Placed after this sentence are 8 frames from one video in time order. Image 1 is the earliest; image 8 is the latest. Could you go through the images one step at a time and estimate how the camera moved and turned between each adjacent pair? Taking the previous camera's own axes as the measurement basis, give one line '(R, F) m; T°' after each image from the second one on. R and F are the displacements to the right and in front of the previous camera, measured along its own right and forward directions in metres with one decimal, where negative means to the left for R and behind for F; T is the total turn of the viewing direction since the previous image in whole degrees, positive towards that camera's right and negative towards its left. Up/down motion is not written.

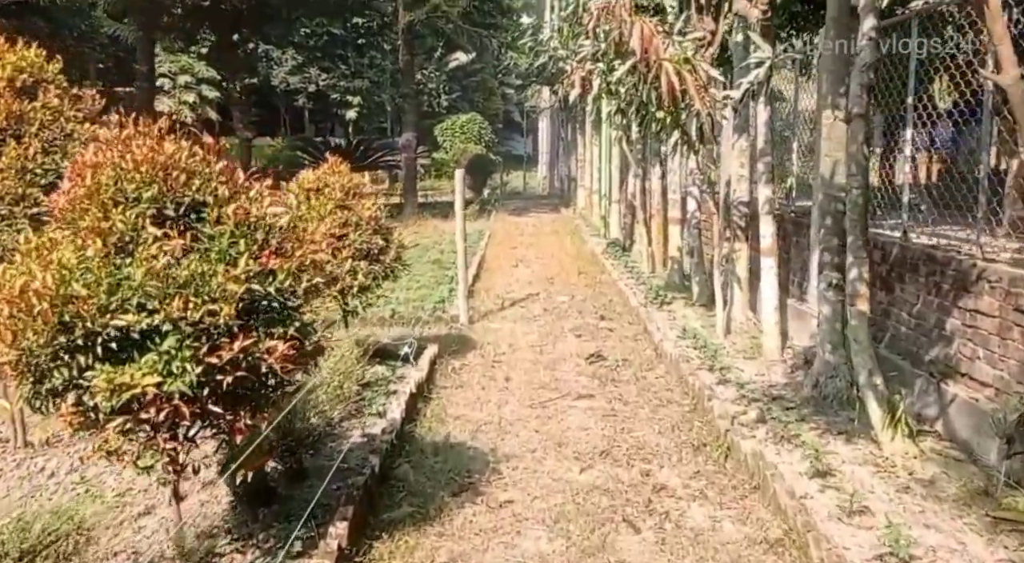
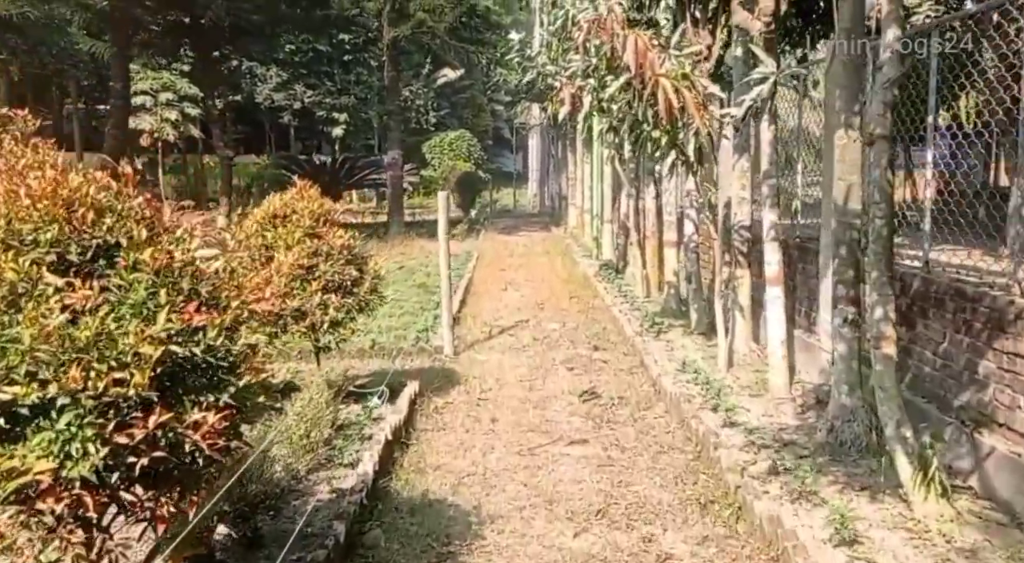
(0.0, +0.4) m; +1°
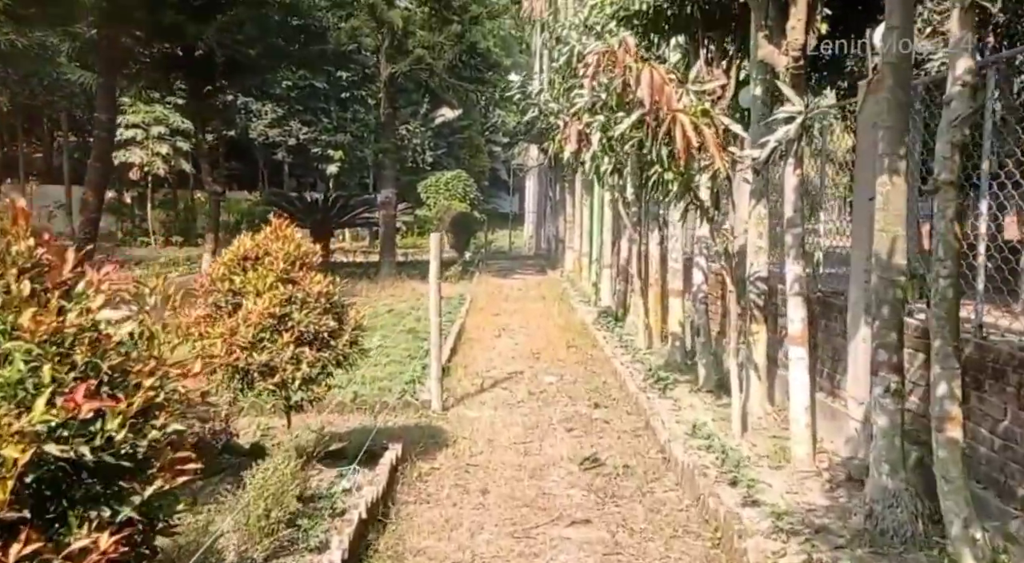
(0.0, +0.5) m; 0°
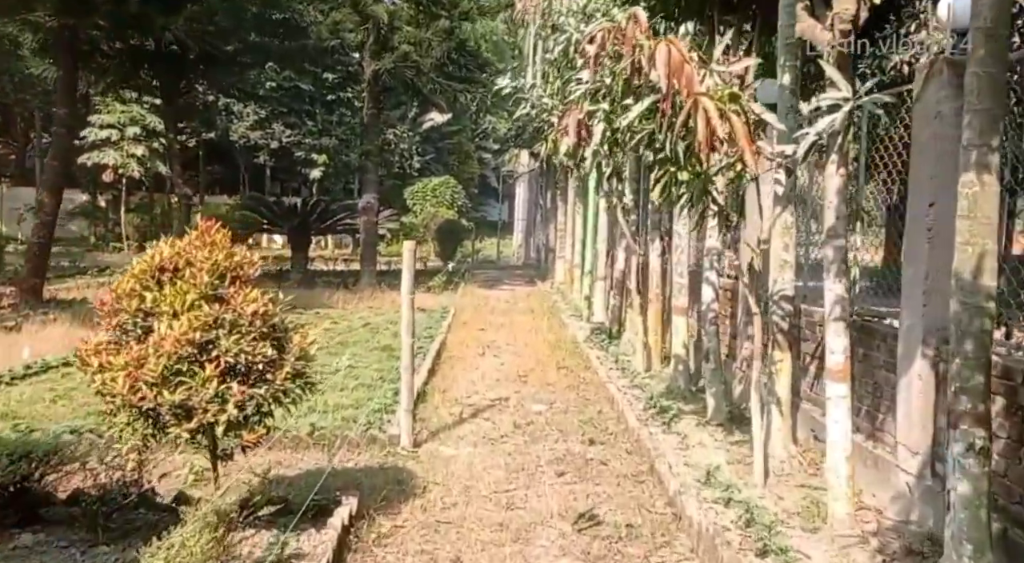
(0.0, +0.9) m; +1°
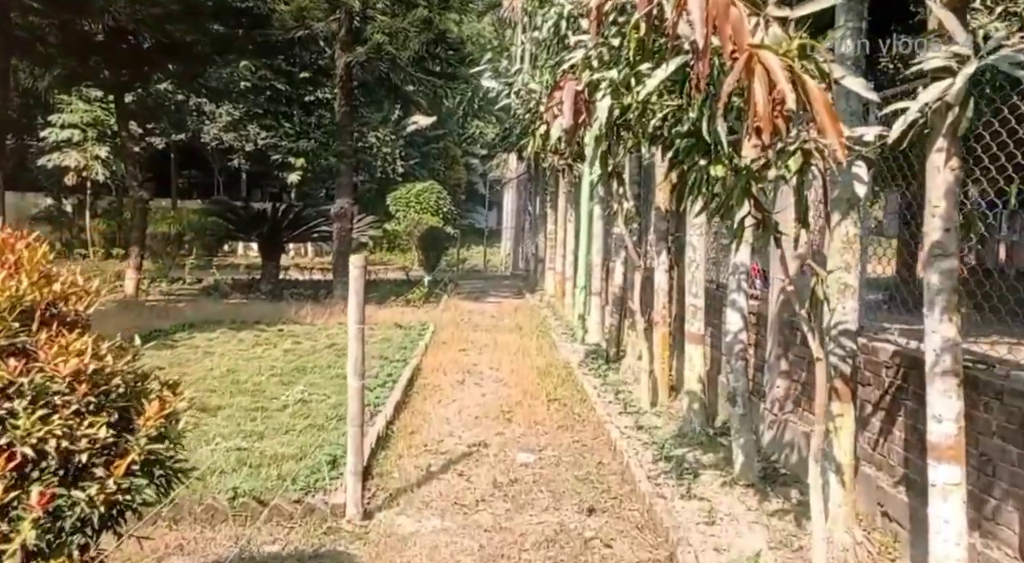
(0.0, +1.2) m; +1°
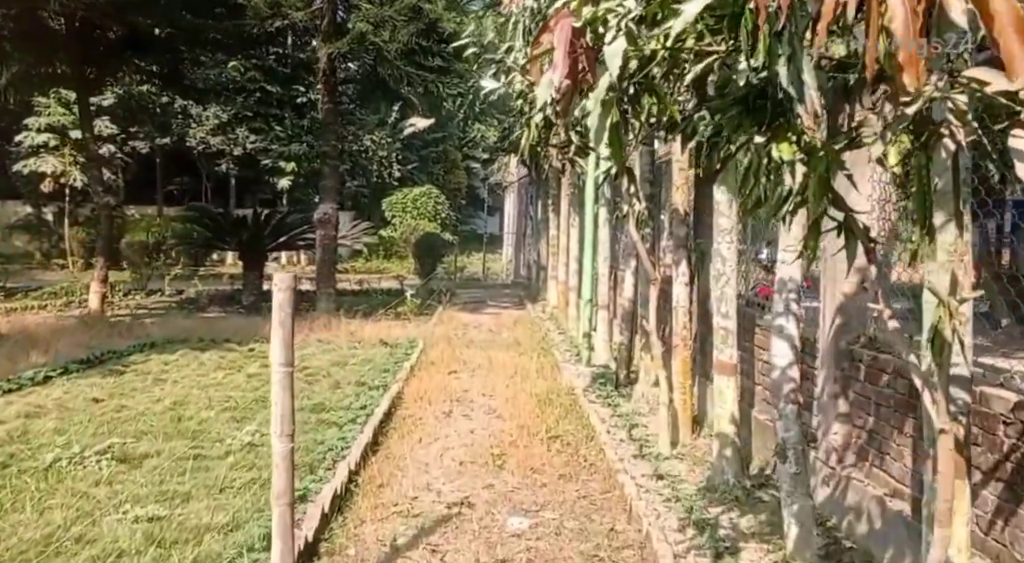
(+0.1, +1.1) m; 0°
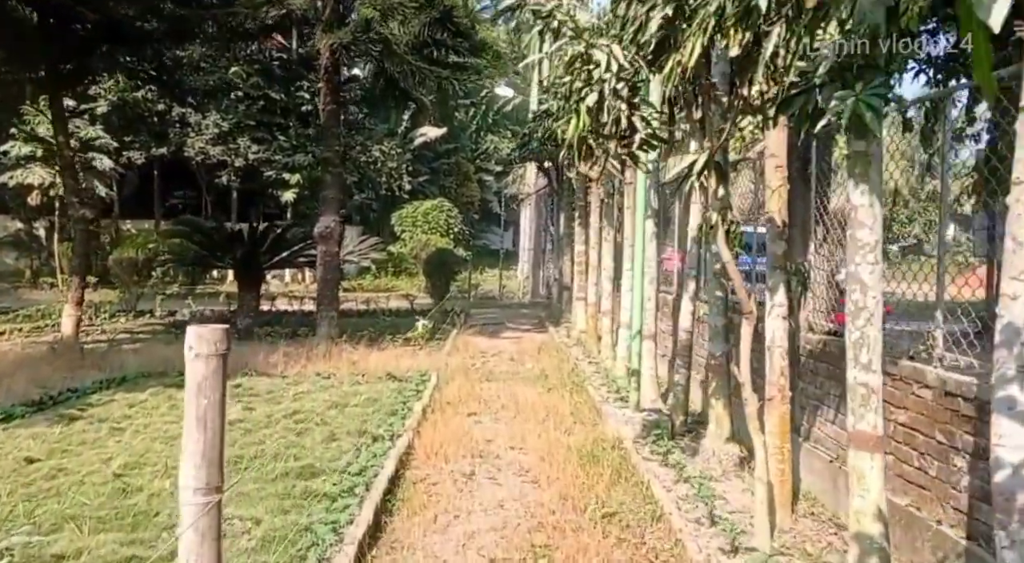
(-0.2, +1.4) m; -1°
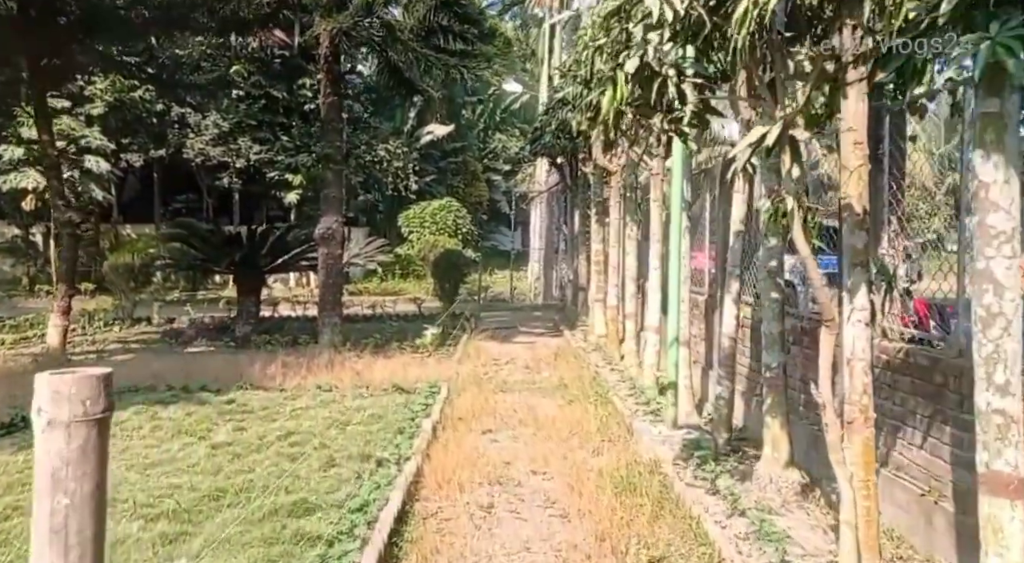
(-0.1, +0.8) m; 0°
